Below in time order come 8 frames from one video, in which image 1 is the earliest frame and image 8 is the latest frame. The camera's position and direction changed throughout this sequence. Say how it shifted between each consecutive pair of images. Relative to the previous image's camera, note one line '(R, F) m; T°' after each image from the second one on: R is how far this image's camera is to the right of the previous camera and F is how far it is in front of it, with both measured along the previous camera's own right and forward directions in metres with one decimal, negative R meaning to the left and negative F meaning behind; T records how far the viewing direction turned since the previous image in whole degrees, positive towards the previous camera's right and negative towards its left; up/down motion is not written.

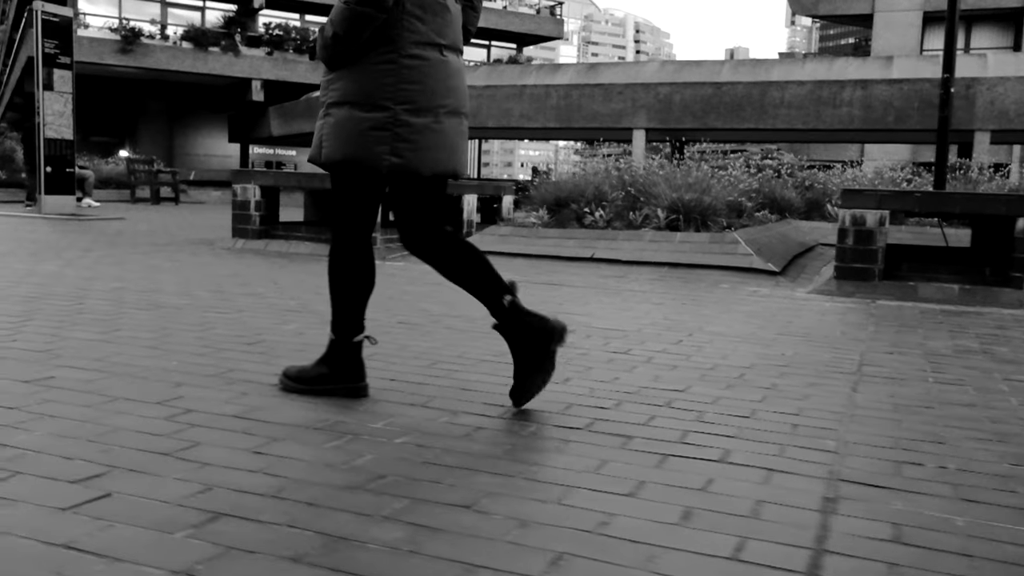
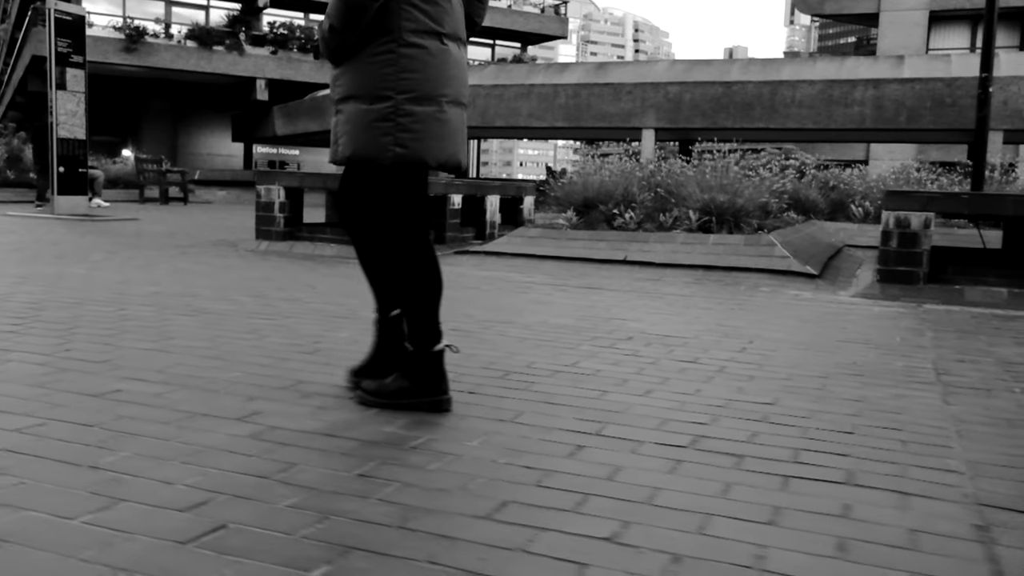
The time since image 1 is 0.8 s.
(-0.4, +0.2) m; 0°
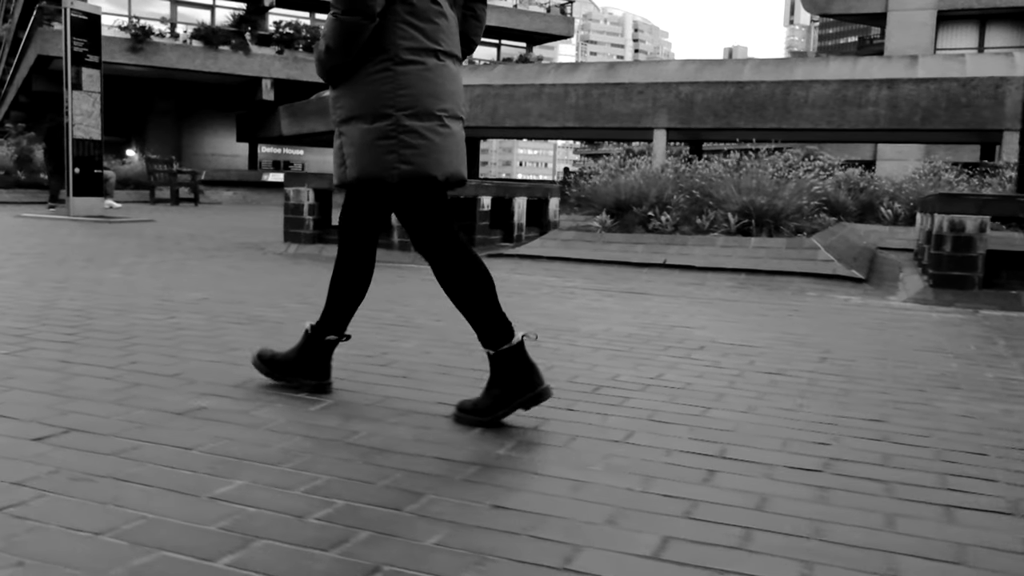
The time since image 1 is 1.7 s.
(-0.4, +0.2) m; 0°
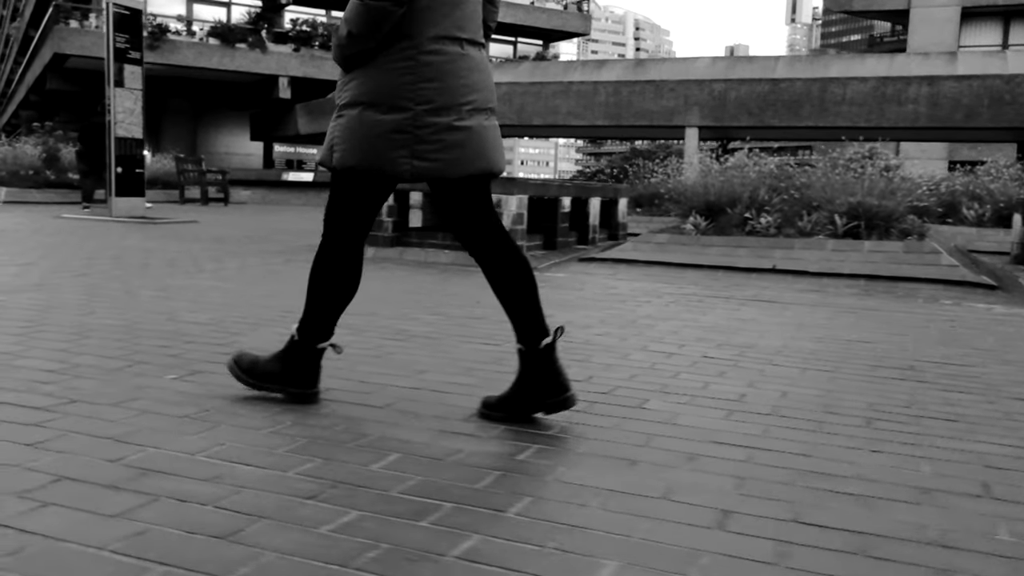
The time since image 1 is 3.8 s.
(-1.0, +0.5) m; 0°
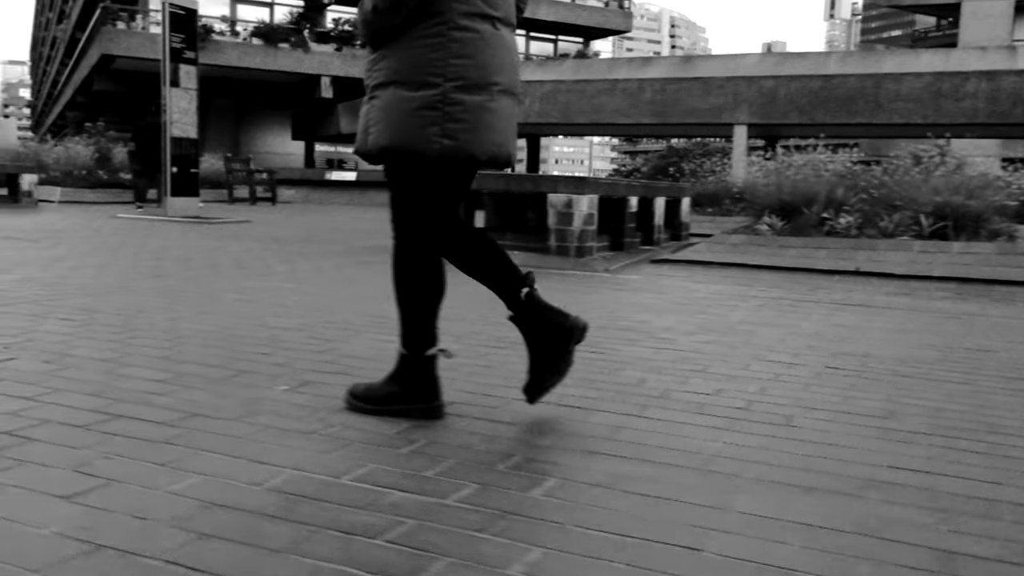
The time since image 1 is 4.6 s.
(-0.4, +0.2) m; -2°
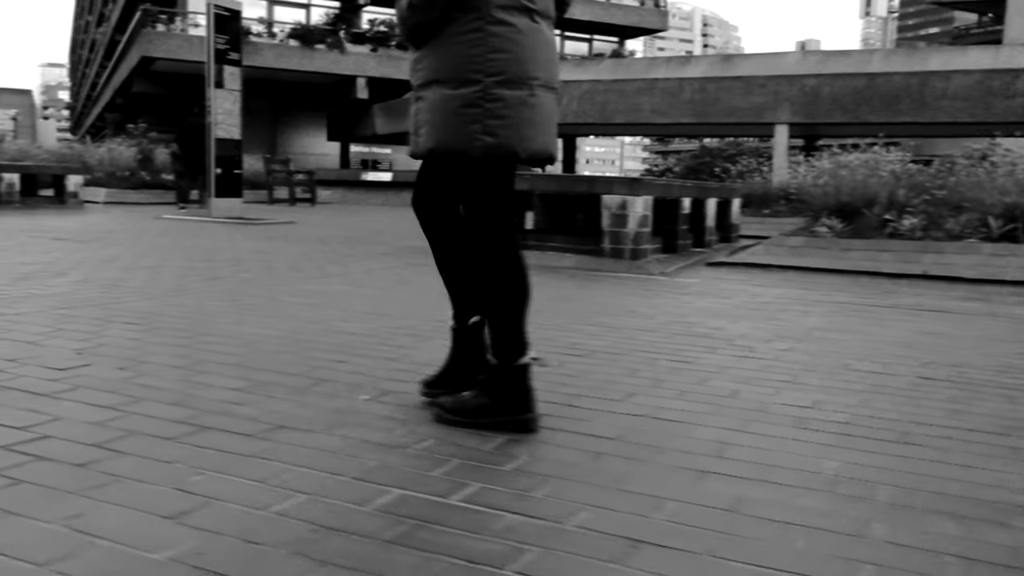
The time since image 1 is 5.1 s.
(-0.2, +0.1) m; -2°
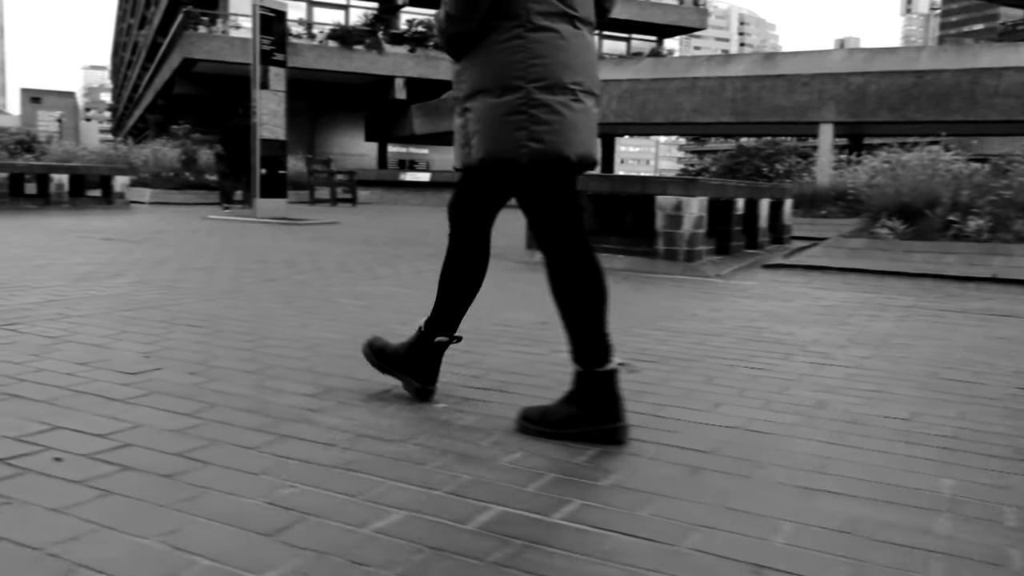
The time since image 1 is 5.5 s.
(-0.2, +0.1) m; -2°
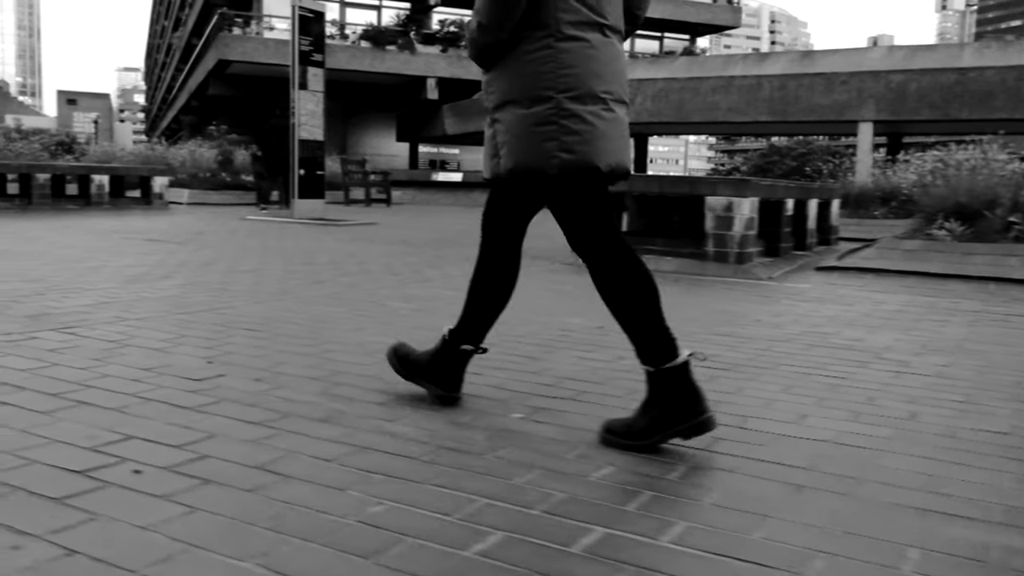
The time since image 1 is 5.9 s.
(-0.2, +0.1) m; -2°
